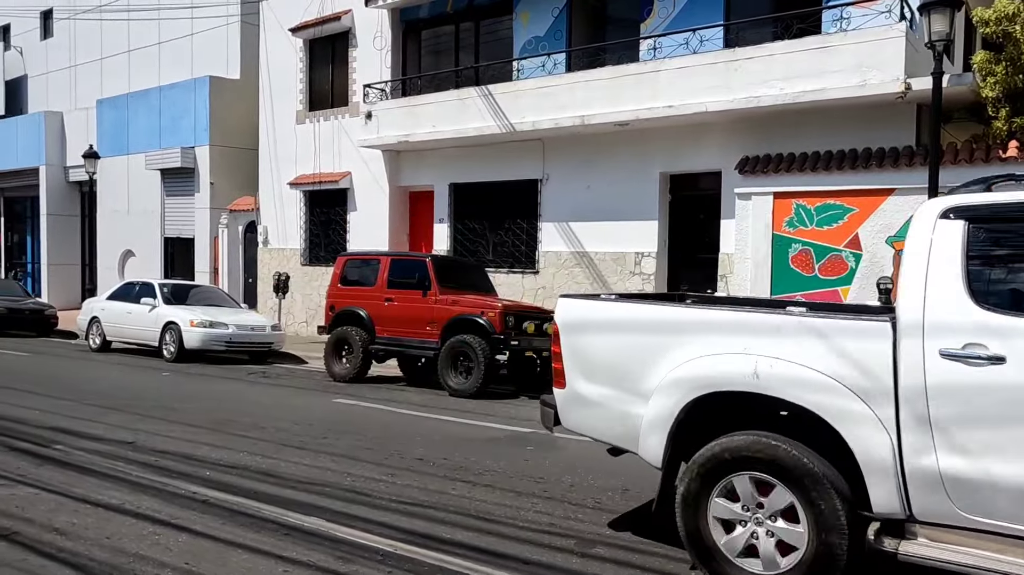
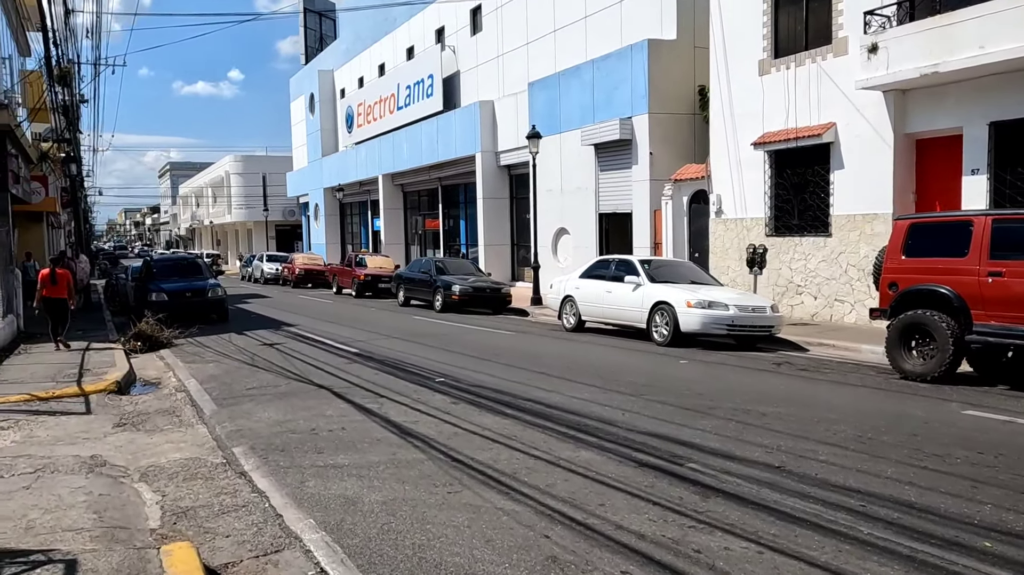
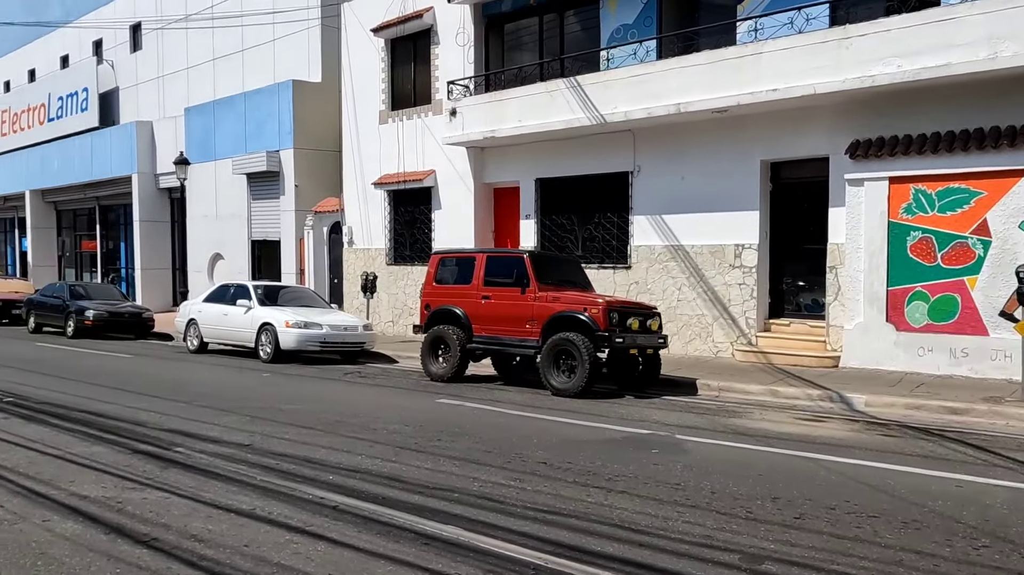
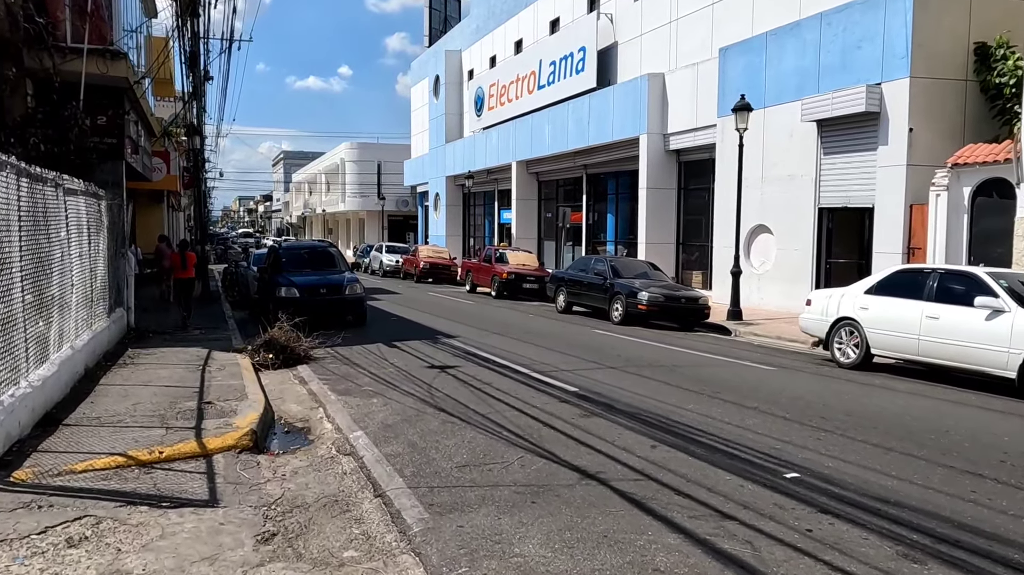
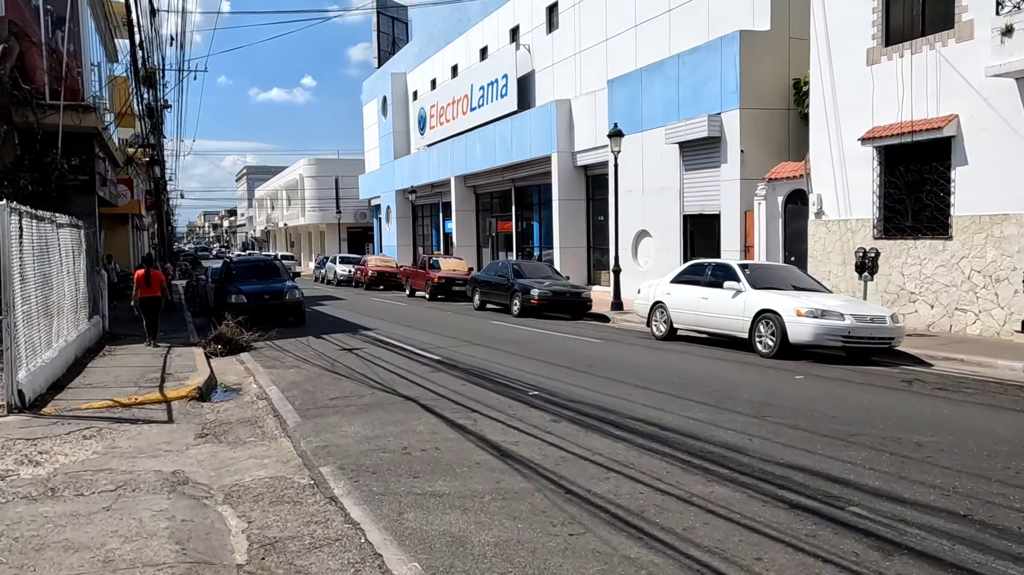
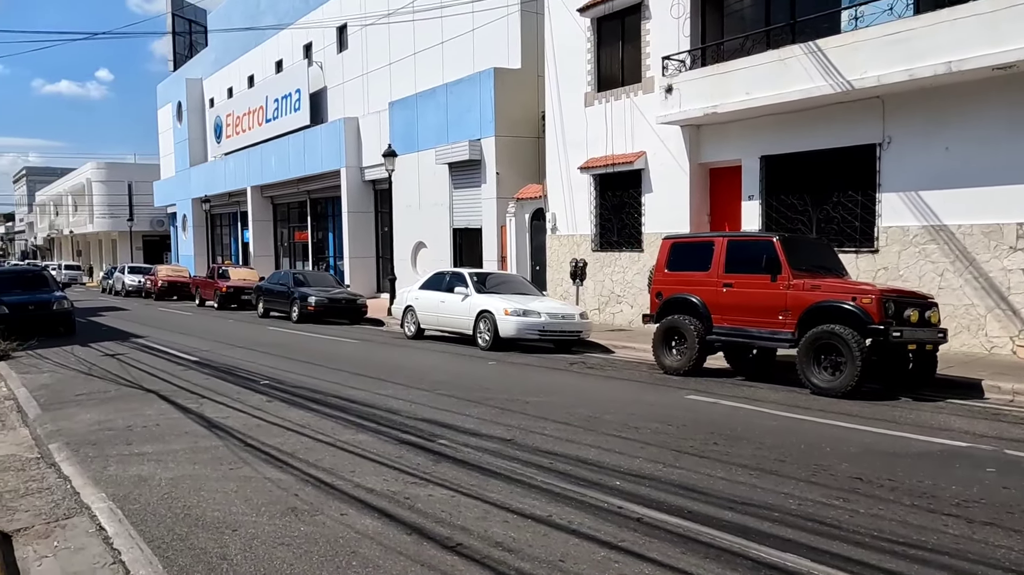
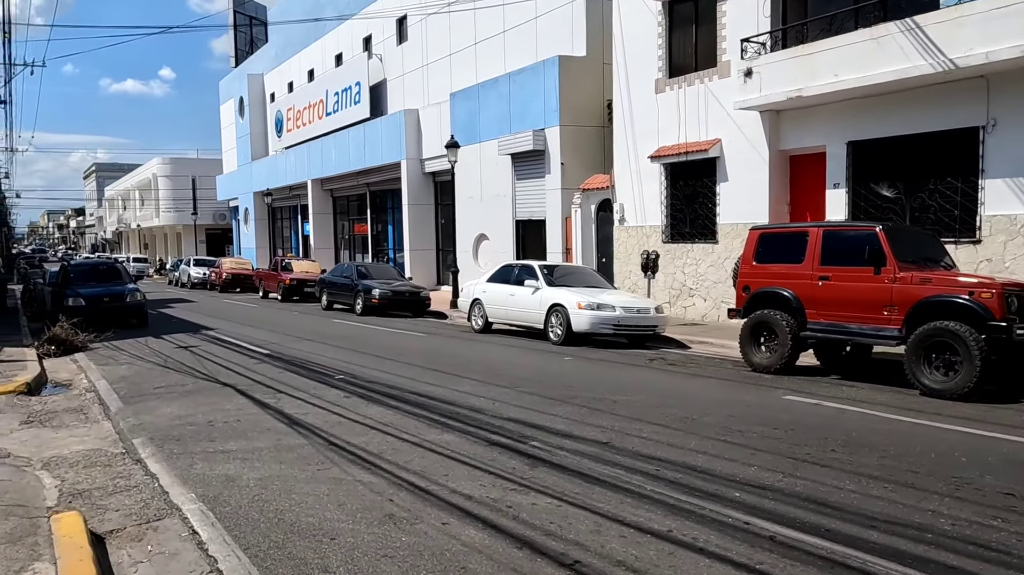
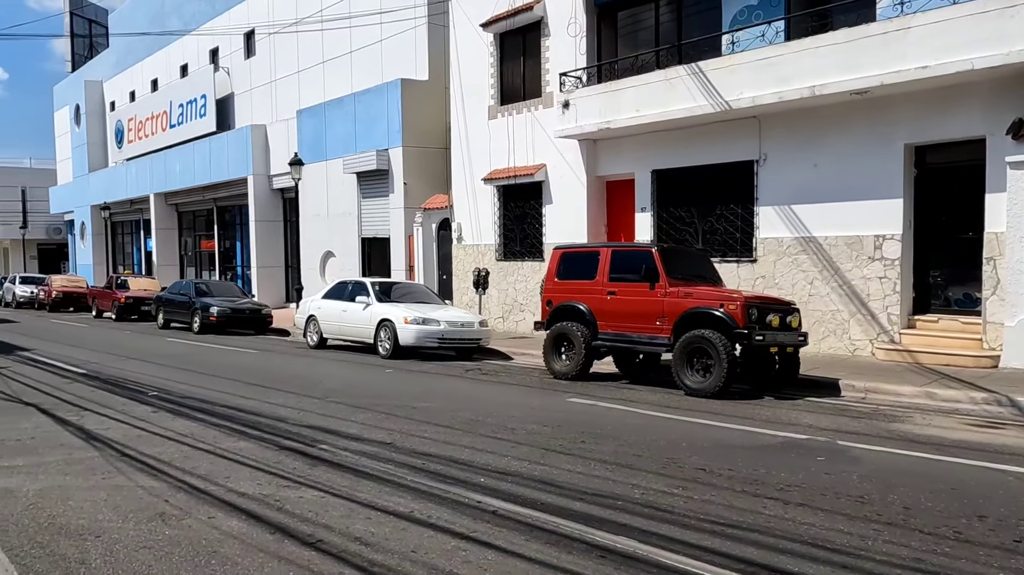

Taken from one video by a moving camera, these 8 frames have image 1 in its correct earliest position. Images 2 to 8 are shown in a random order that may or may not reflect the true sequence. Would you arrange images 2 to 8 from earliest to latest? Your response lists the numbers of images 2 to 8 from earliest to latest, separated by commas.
3, 8, 6, 7, 2, 5, 4
